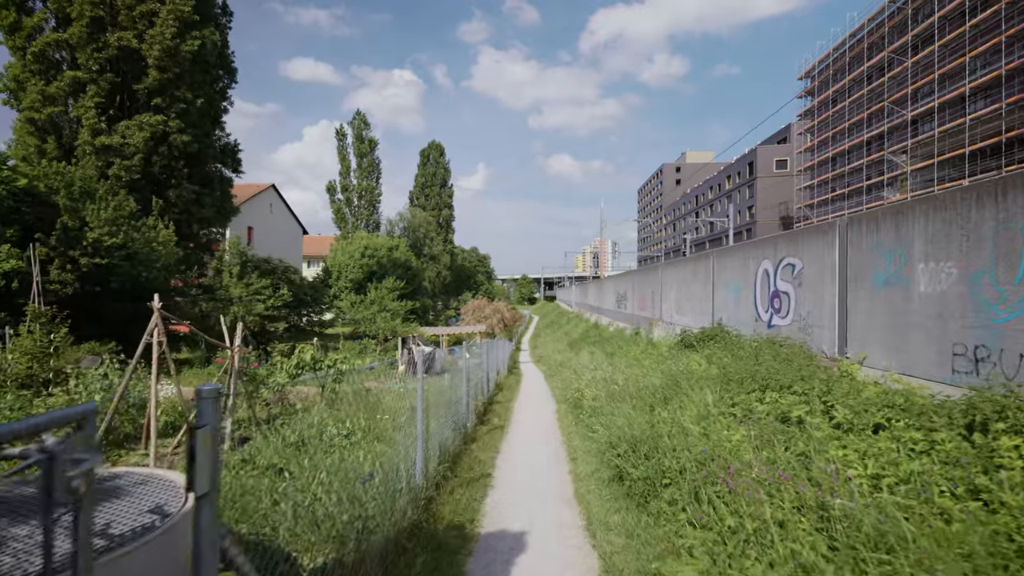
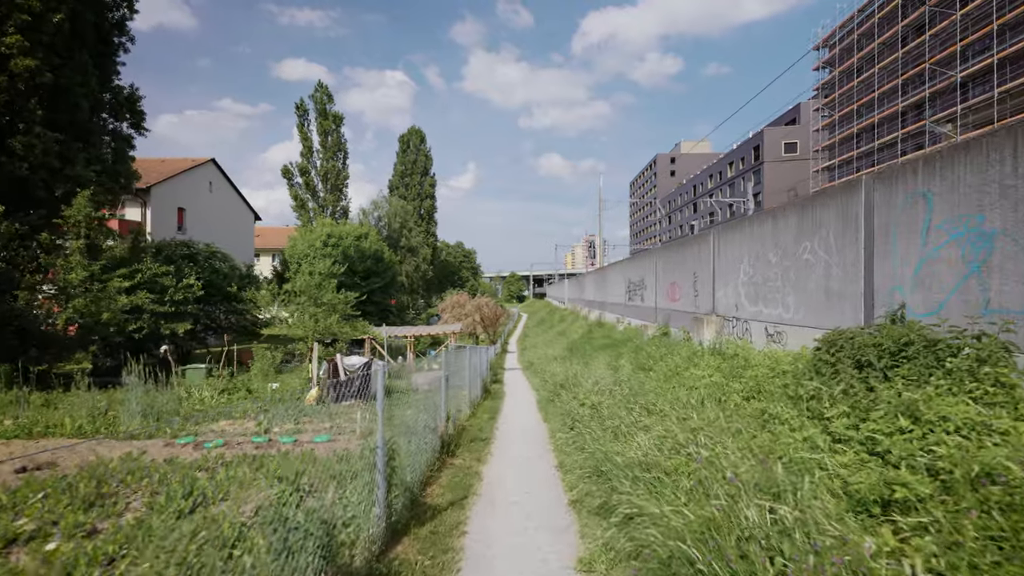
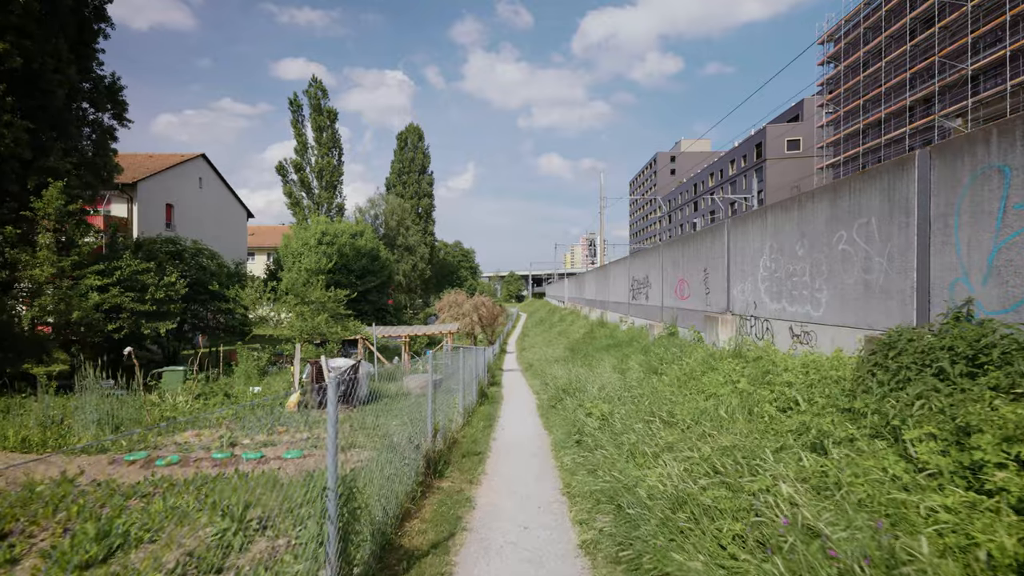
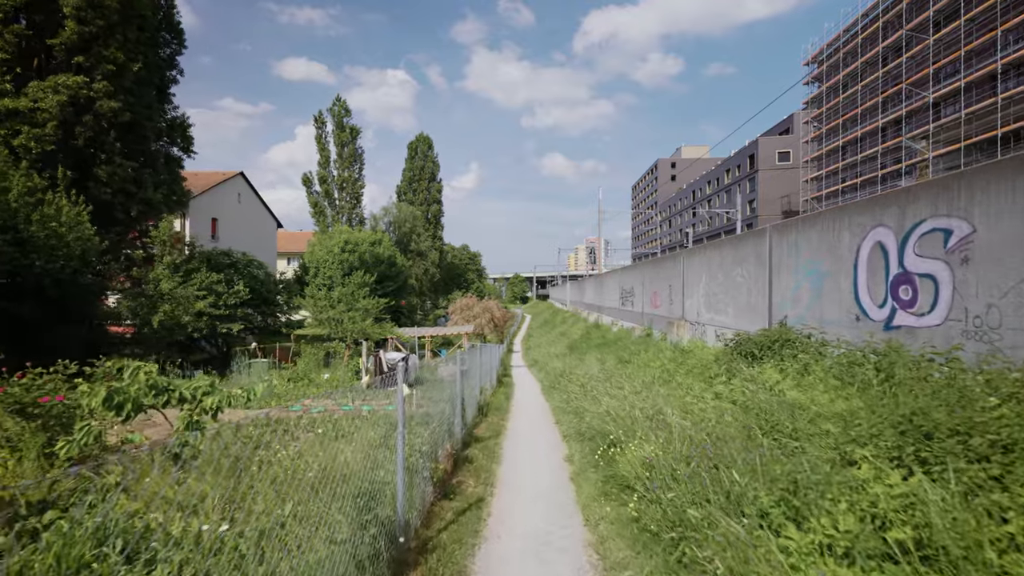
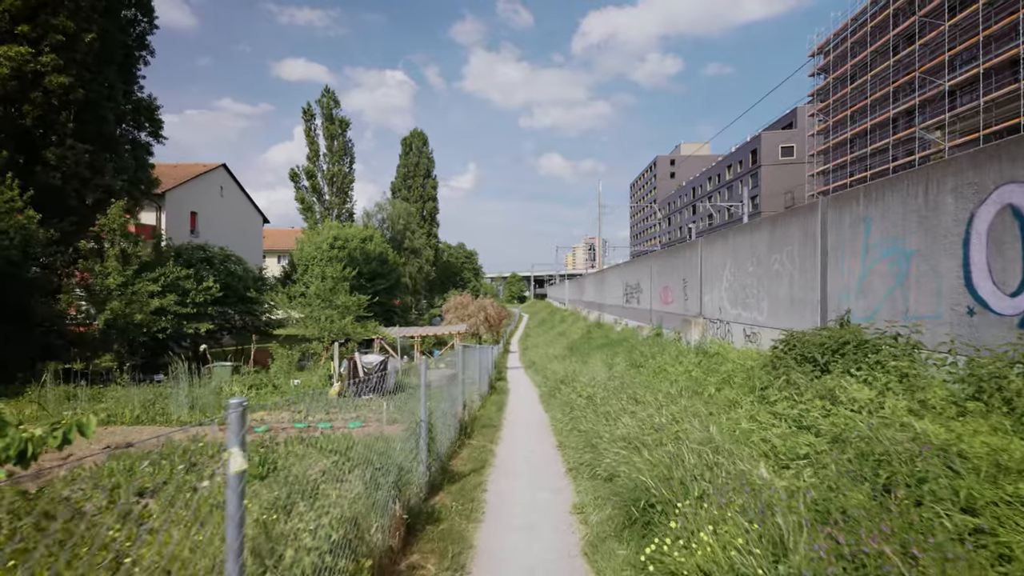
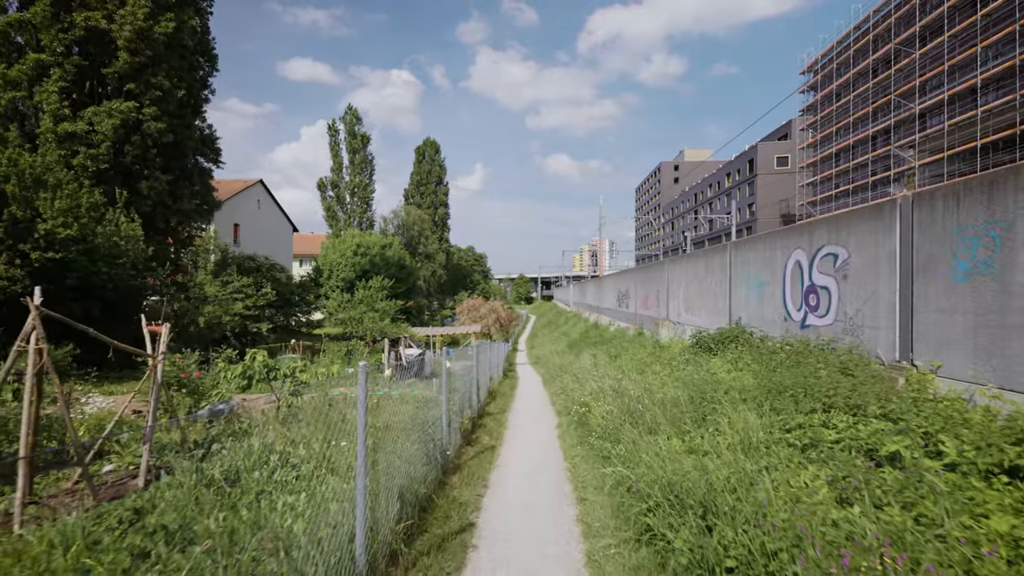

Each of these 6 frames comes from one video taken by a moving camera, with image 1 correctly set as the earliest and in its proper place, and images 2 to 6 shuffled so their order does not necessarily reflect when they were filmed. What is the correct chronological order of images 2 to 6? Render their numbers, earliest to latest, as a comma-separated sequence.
6, 4, 5, 2, 3
